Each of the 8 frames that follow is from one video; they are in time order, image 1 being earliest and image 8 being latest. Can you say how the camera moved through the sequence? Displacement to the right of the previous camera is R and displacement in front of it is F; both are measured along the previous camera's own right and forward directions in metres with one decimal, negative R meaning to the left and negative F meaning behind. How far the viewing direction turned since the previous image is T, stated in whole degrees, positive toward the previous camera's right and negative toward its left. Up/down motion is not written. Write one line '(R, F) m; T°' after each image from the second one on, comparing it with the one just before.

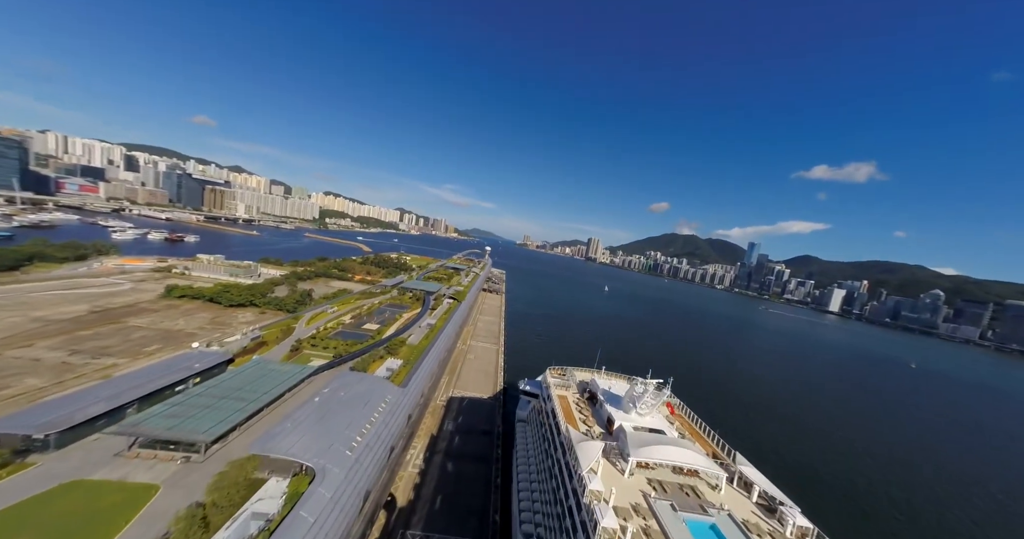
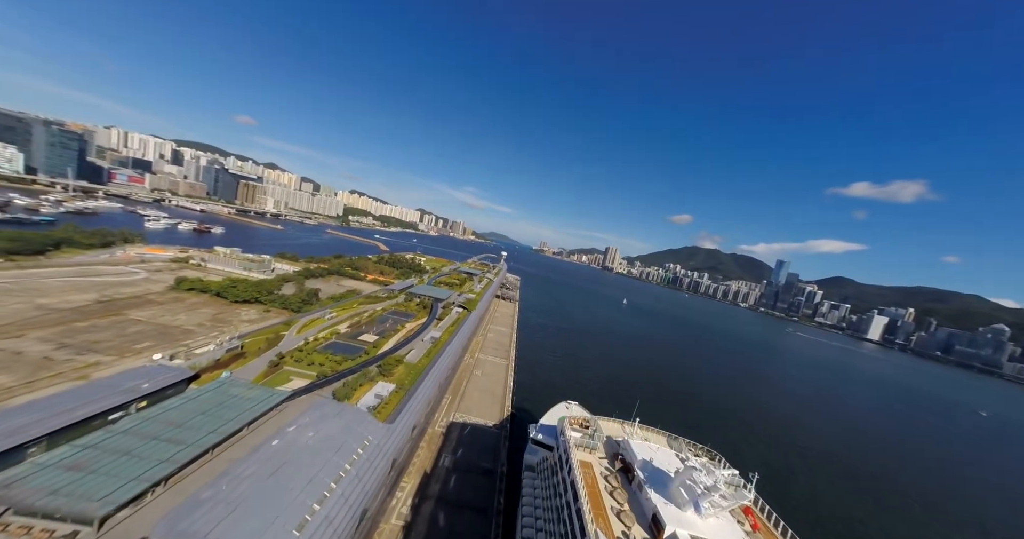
(0.0, +1.6) m; -3°
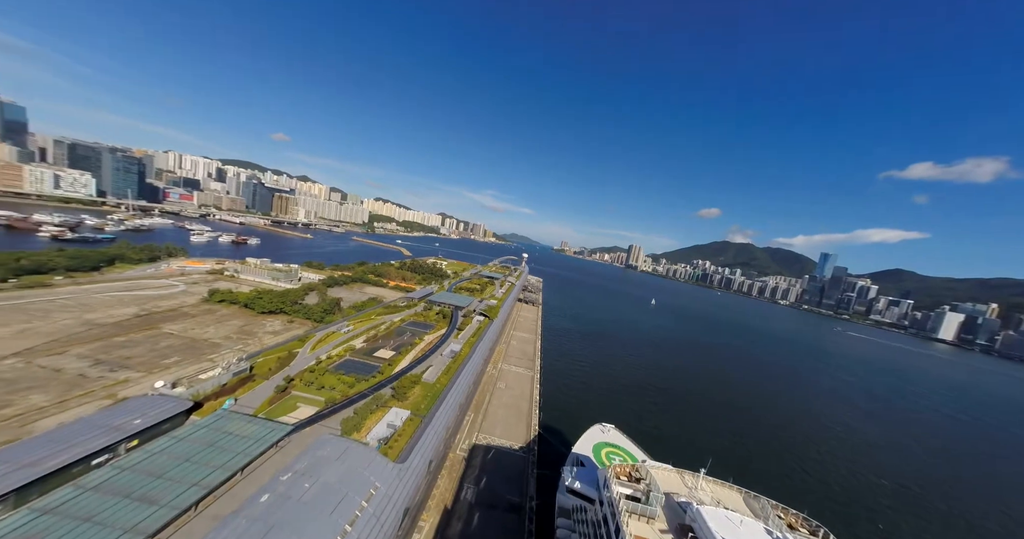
(0.0, +1.1) m; -4°
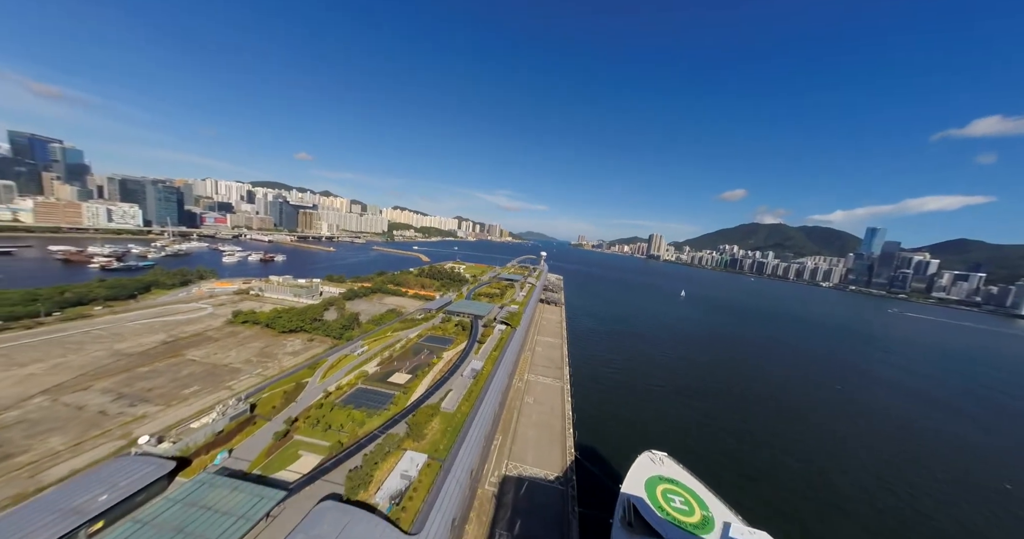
(0.0, +1.3) m; -4°
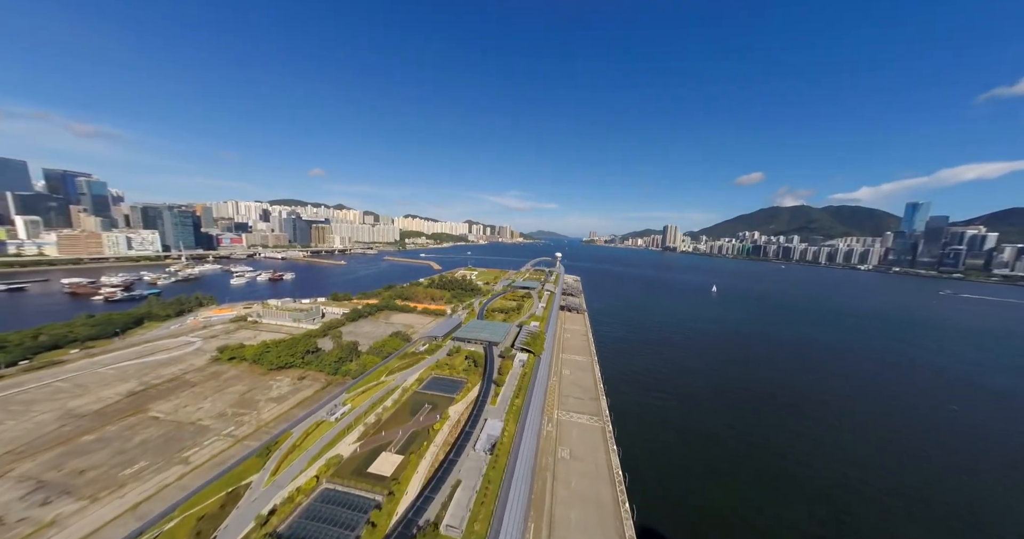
(-0.2, +3.6) m; -2°
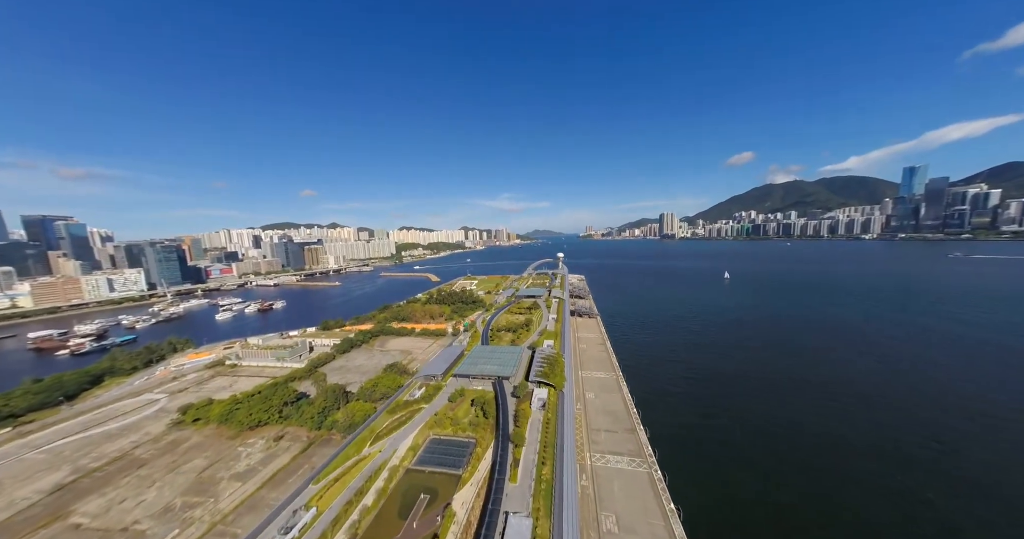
(-0.3, +3.2) m; 0°
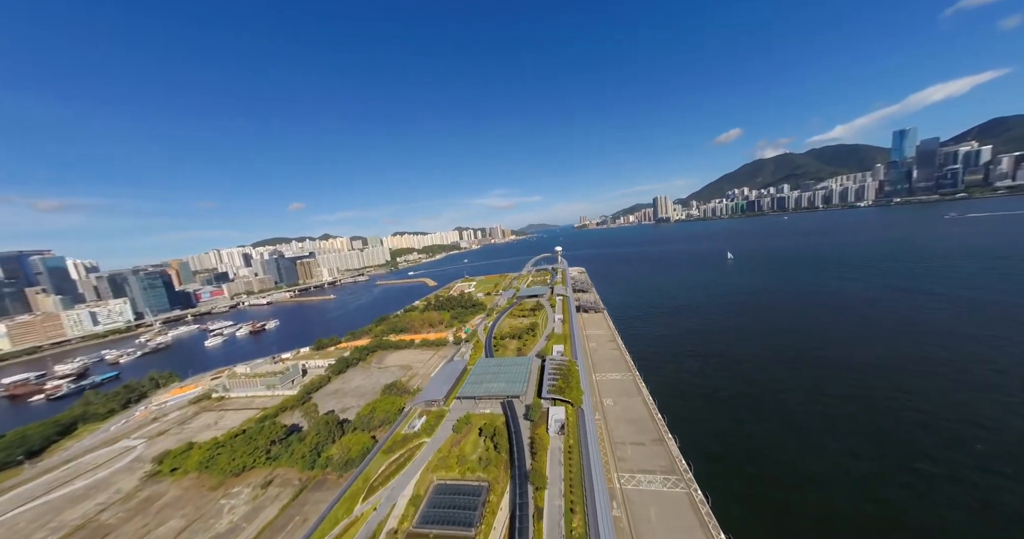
(-0.1, +1.7) m; 0°
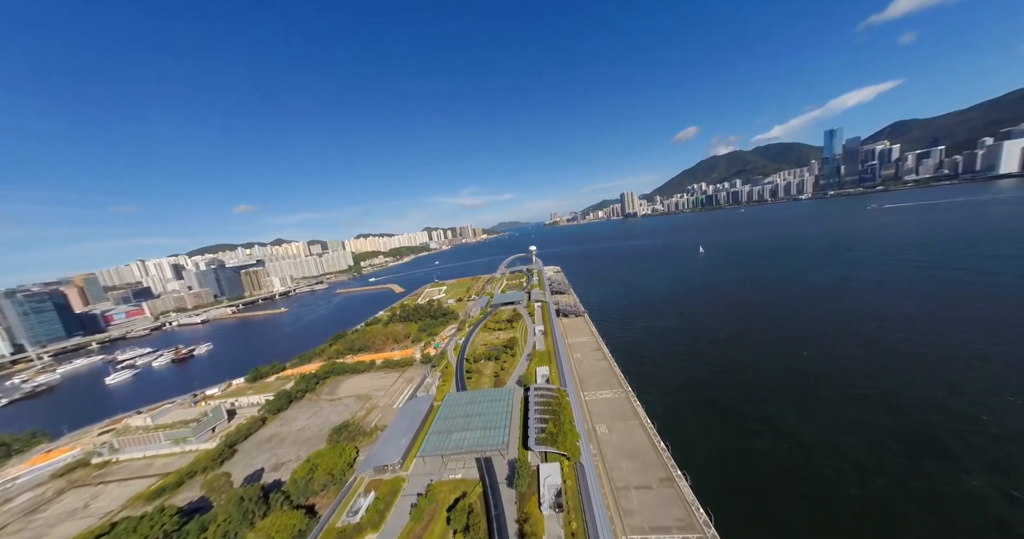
(-0.2, +3.4) m; +5°
